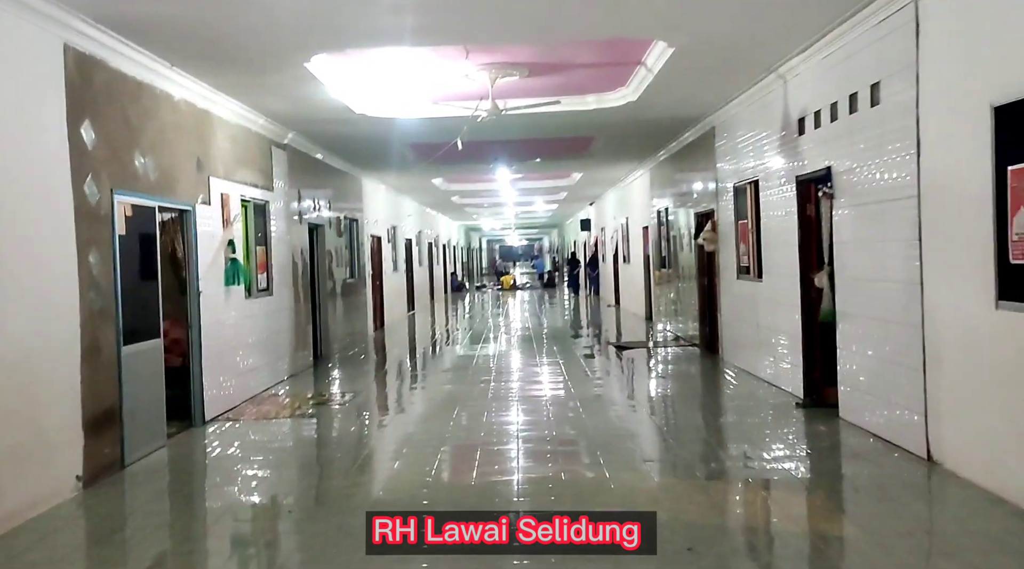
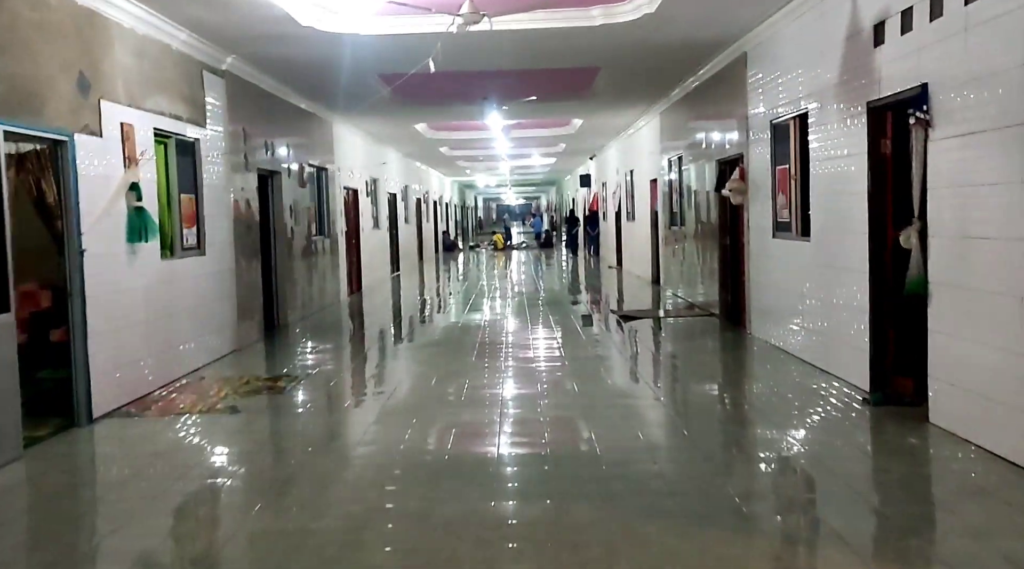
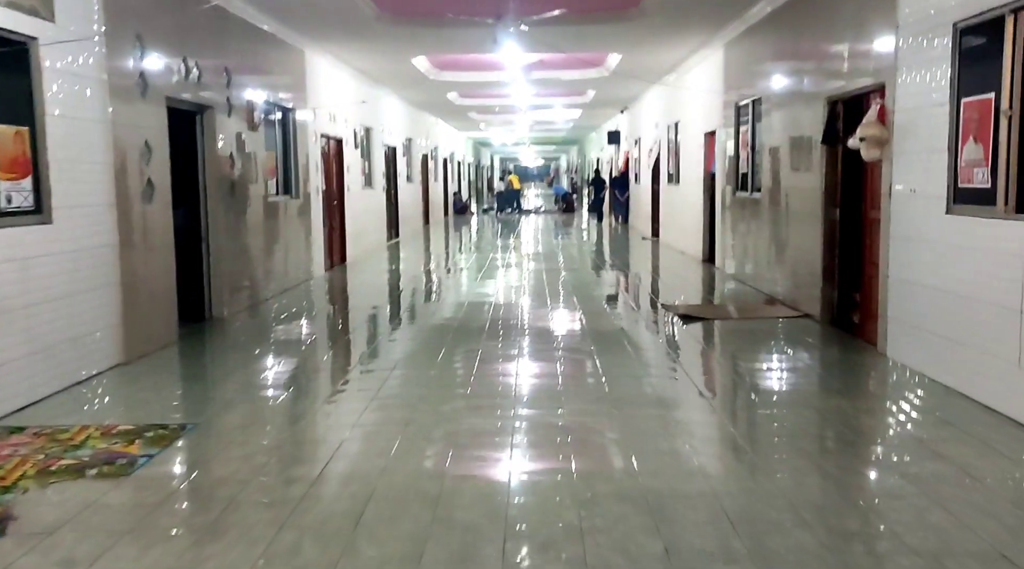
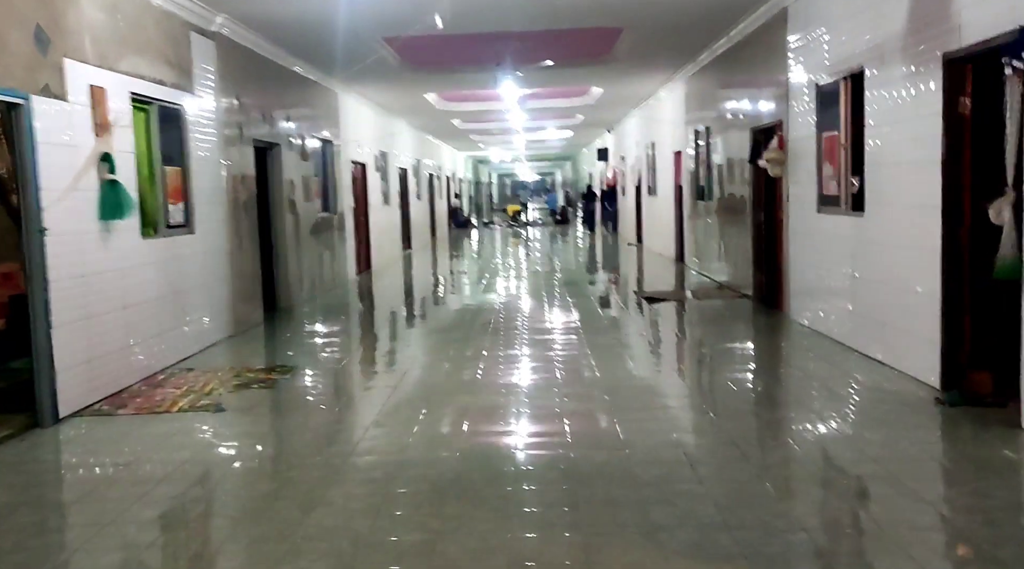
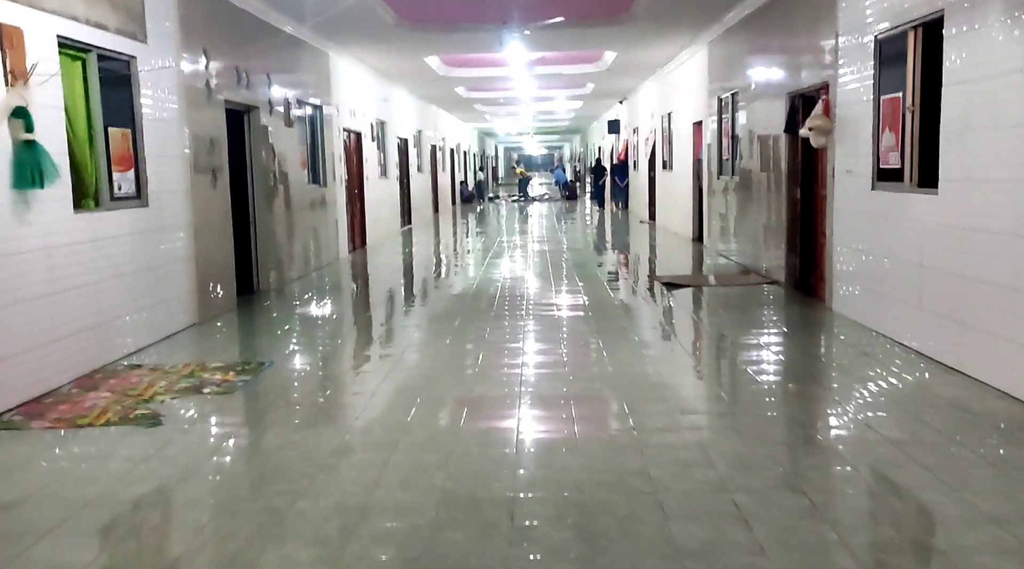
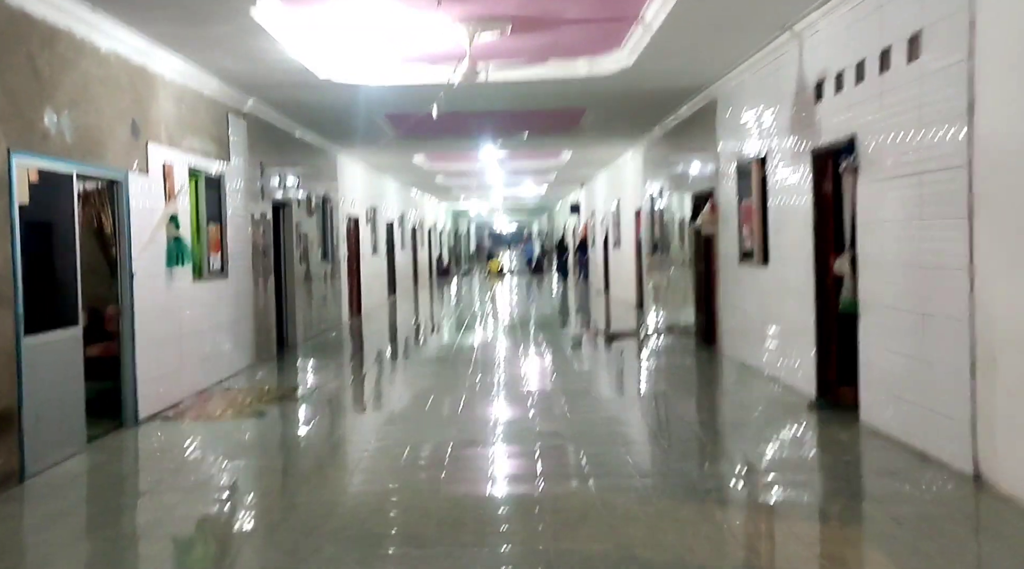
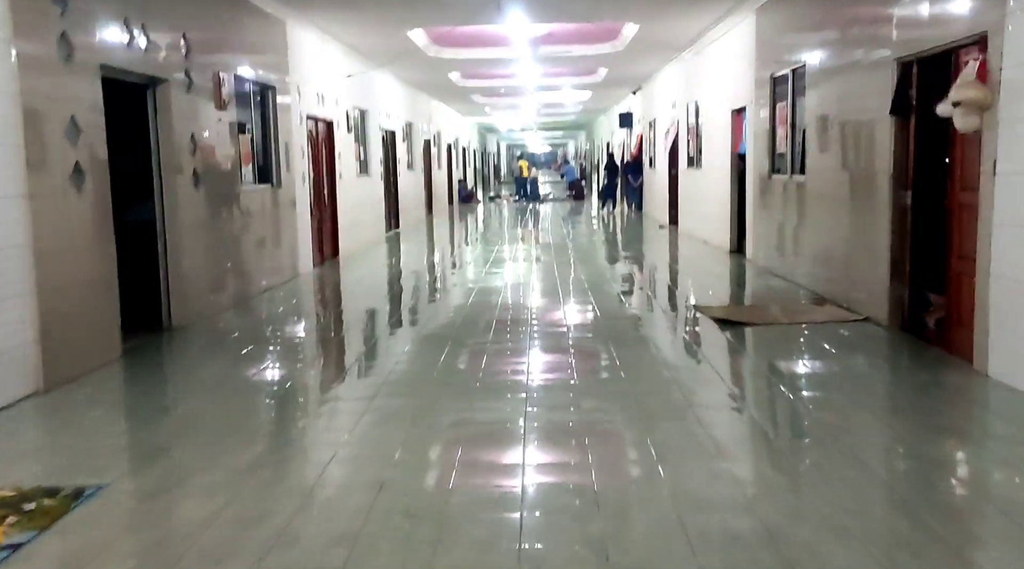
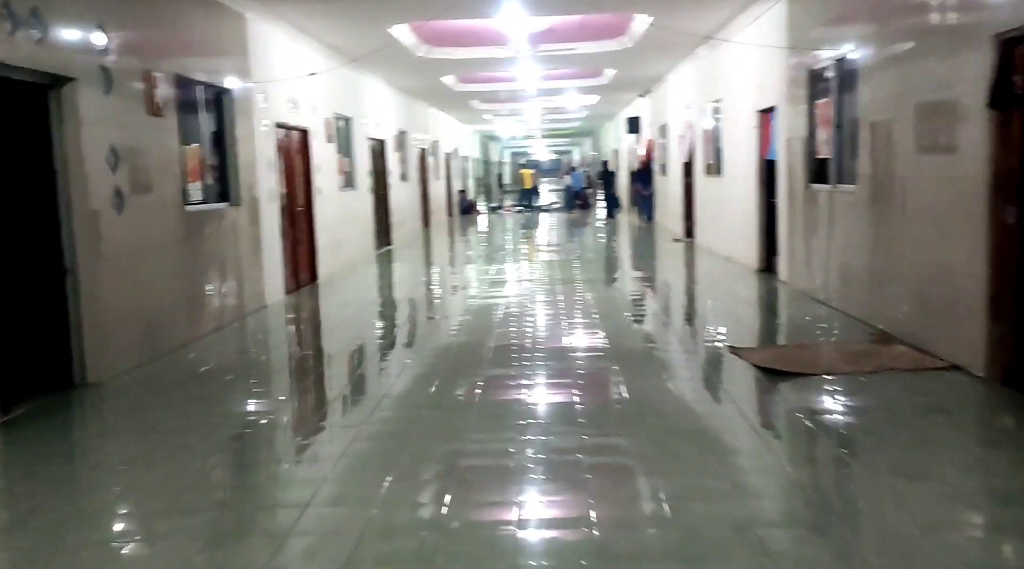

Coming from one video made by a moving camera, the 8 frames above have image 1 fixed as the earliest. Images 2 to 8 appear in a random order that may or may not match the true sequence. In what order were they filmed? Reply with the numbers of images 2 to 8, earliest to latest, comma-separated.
6, 2, 4, 5, 3, 7, 8
